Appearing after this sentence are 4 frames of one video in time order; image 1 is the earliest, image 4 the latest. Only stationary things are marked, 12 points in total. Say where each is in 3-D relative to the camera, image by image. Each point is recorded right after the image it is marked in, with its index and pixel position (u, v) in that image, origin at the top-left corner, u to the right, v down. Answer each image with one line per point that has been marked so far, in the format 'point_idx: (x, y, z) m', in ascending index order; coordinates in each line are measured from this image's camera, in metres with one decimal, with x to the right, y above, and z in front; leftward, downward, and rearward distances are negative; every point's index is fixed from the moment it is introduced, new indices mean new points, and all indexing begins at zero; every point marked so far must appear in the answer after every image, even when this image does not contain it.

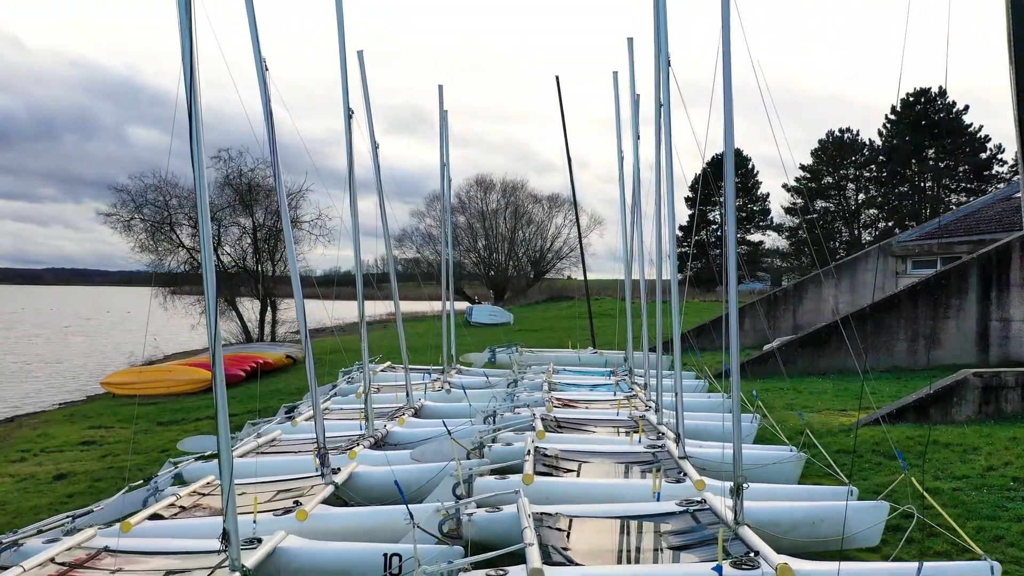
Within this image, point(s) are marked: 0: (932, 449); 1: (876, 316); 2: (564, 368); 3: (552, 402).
0: (+4.7, -1.8, +7.5) m
1: (+7.6, -0.6, +13.9) m
2: (+1.0, -1.5, +12.7) m
3: (+0.5, -1.6, +9.2) m
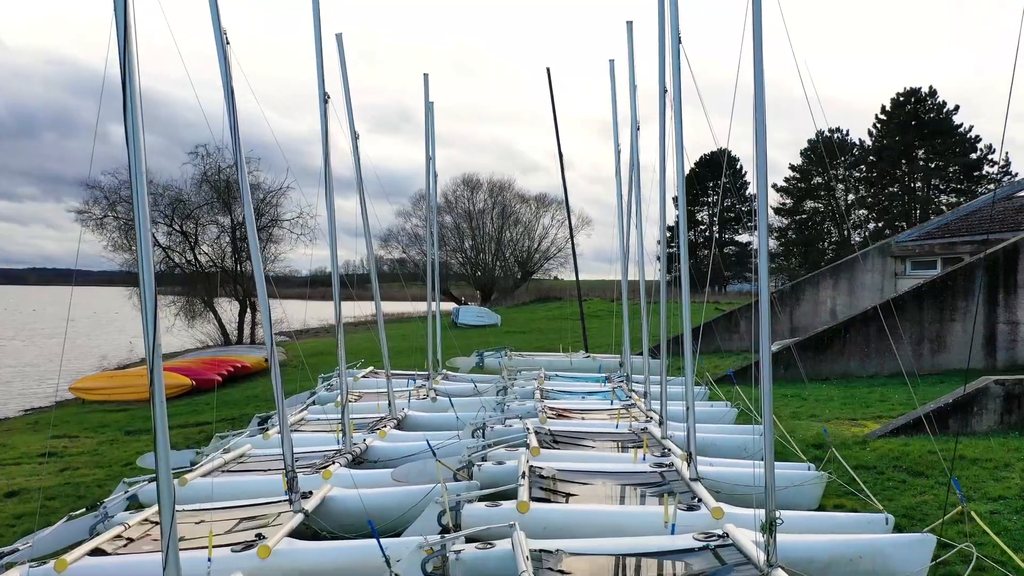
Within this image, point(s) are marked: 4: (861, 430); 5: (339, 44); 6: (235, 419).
0: (+4.7, -1.9, +6.9) m
1: (+7.4, -0.6, +13.4) m
2: (+0.8, -1.6, +12.1) m
3: (+0.4, -1.6, +8.5) m
4: (+4.6, -1.9, +8.7) m
5: (-2.4, +3.4, +9.2) m
6: (-5.4, -2.6, +13.0) m
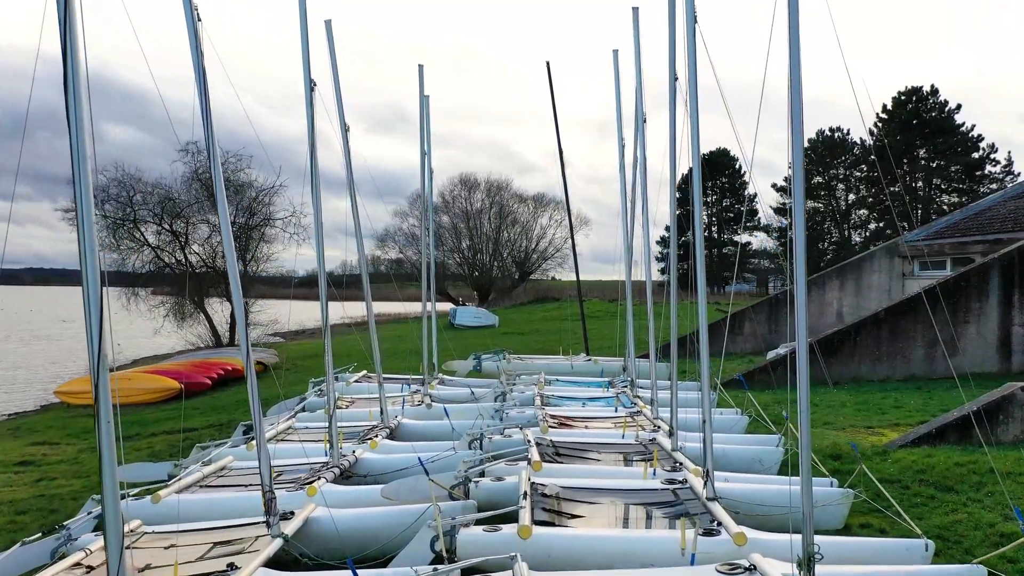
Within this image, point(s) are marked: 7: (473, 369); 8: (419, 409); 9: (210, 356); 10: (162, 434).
0: (+4.7, -1.9, +6.4) m
1: (+7.4, -0.6, +12.9) m
2: (+0.8, -1.6, +11.6) m
3: (+0.4, -1.6, +8.0) m
4: (+4.6, -1.9, +8.3) m
5: (-2.4, +3.4, +8.7) m
6: (-5.5, -2.6, +12.5) m
7: (-0.8, -1.7, +13.6) m
8: (-1.3, -1.7, +9.4) m
9: (-8.5, -1.9, +18.7) m
10: (-6.6, -2.7, +12.4) m
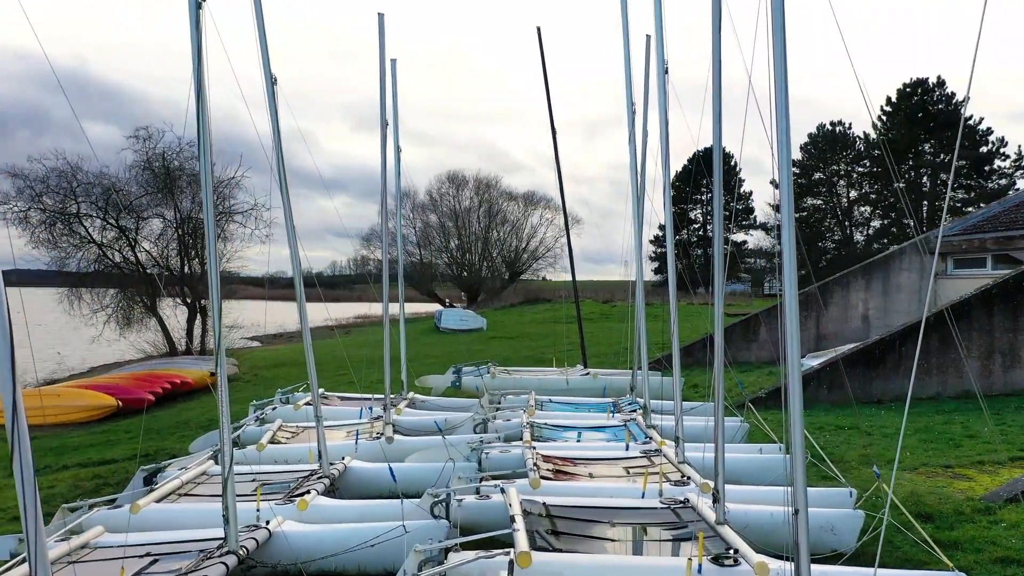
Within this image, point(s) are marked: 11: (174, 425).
0: (+4.5, -1.9, +4.5) m
1: (+7.1, -0.6, +11.0) m
2: (+0.6, -1.6, +9.6) m
3: (+0.2, -1.6, +6.0) m
4: (+4.4, -1.9, +6.3) m
5: (-2.6, +3.3, +6.7) m
6: (-5.7, -2.6, +10.4) m
7: (-1.1, -1.7, +11.6) m
8: (-1.5, -1.8, +7.4) m
9: (-8.9, -2.0, +16.6) m
10: (-6.8, -2.8, +10.3) m
11: (-6.5, -2.6, +12.6) m
